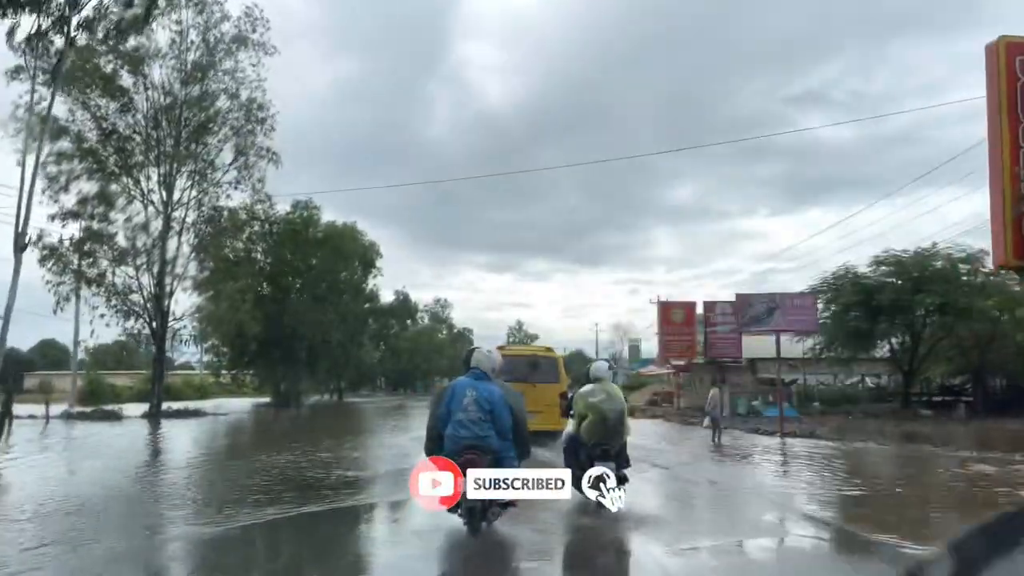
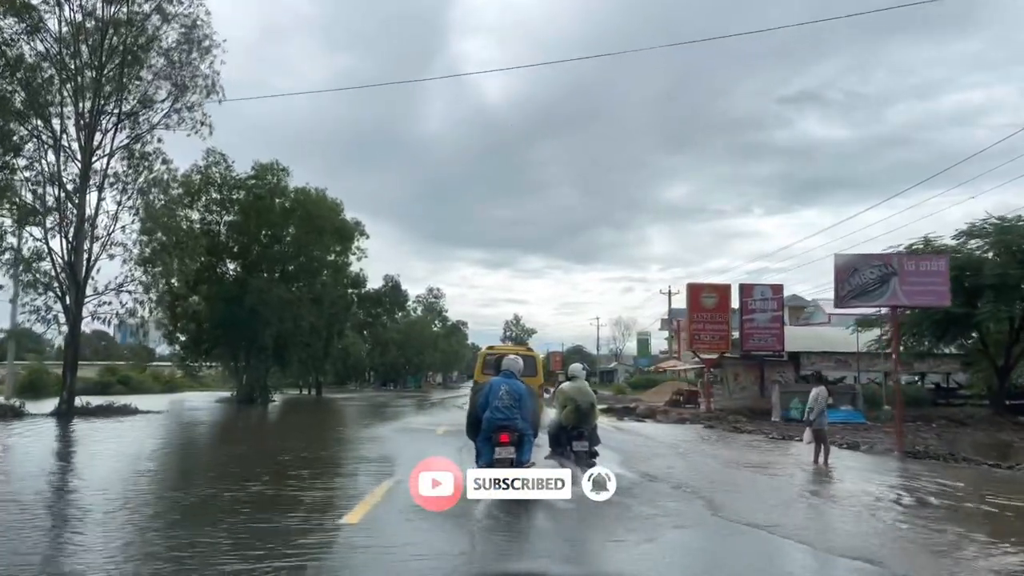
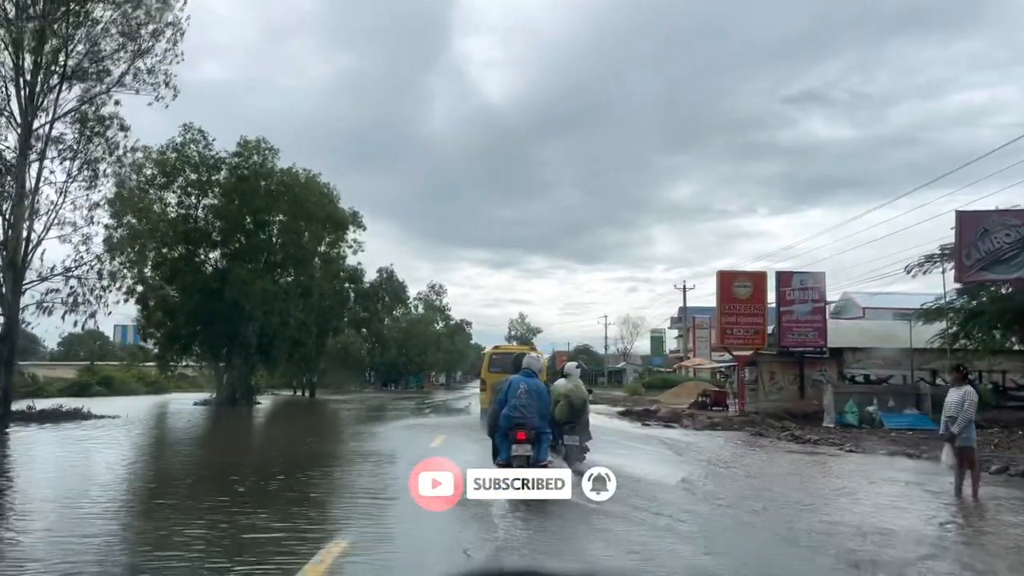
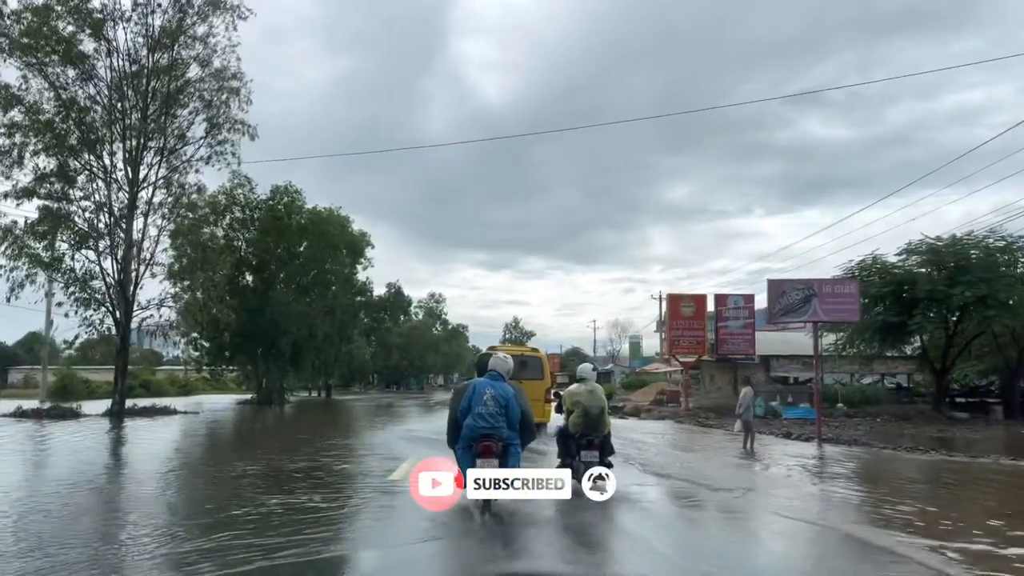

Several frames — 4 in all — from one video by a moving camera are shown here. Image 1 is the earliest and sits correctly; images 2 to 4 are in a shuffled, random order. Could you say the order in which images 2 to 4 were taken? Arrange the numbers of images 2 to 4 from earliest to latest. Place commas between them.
4, 2, 3
